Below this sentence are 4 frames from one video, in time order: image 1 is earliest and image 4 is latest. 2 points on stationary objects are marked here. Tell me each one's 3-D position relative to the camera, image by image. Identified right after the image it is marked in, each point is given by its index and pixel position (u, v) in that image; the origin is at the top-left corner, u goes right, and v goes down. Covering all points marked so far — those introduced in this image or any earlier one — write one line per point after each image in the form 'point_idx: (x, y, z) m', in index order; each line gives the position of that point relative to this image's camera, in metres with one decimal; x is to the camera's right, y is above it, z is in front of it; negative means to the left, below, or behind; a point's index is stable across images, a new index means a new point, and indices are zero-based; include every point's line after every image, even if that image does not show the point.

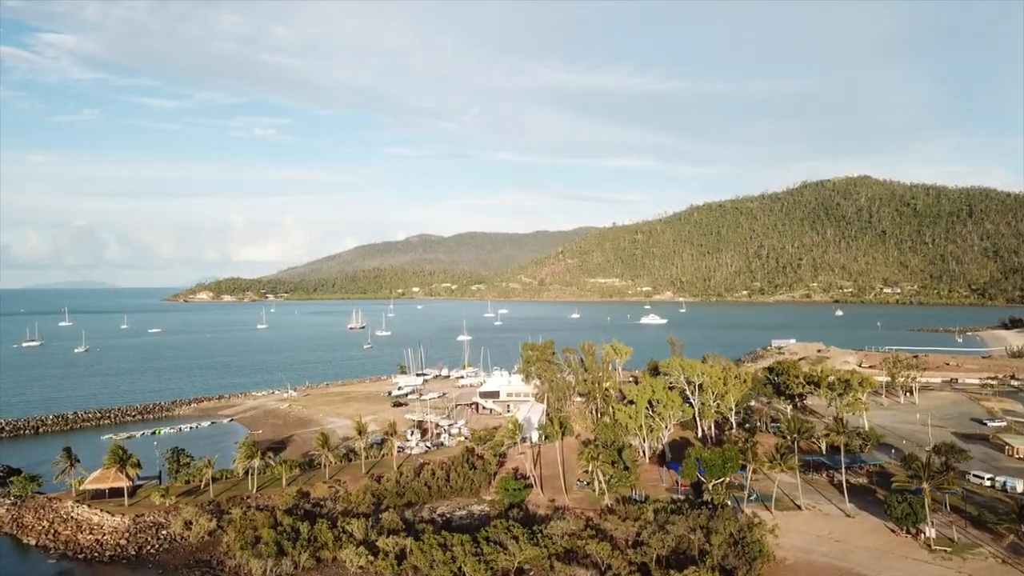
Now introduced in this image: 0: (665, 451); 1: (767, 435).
0: (+3.9, -4.2, +17.8) m
1: (+7.3, -4.2, +19.9) m
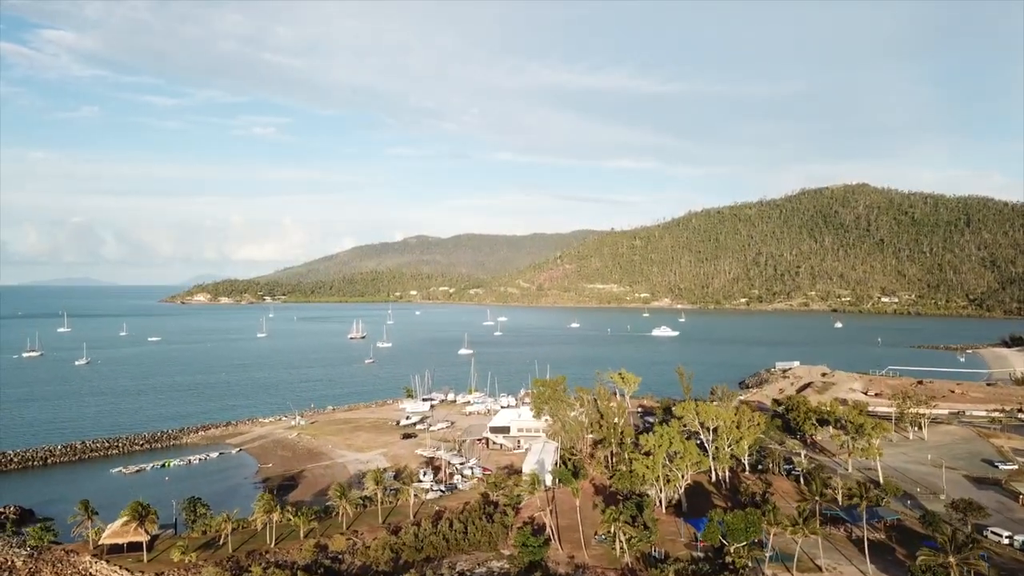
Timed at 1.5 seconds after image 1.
0: (+4.3, -5.4, +17.8) m
1: (+7.7, -5.5, +19.9) m
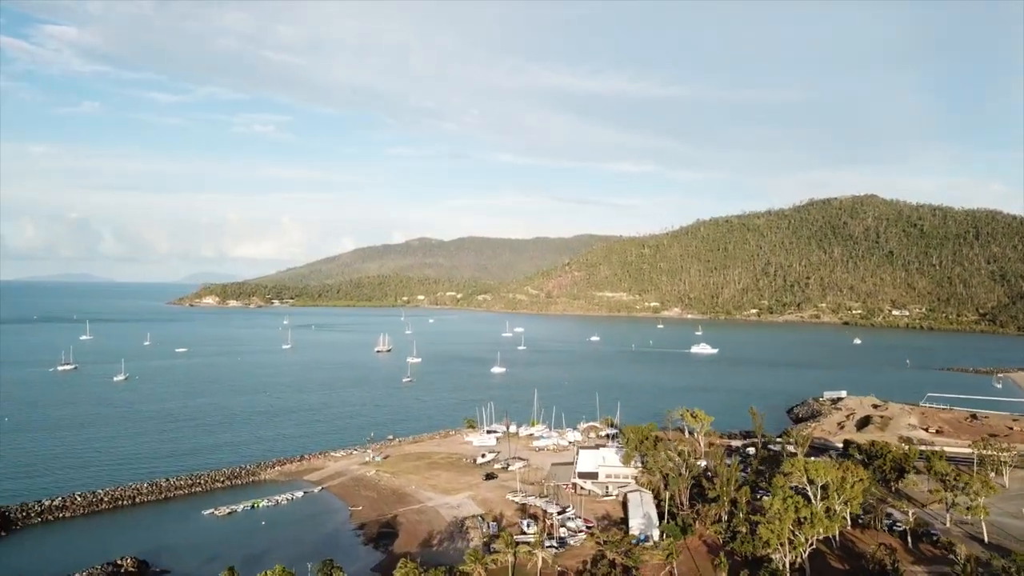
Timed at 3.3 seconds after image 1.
0: (+7.5, -7.1, +17.8) m
1: (+10.9, -7.2, +19.9) m
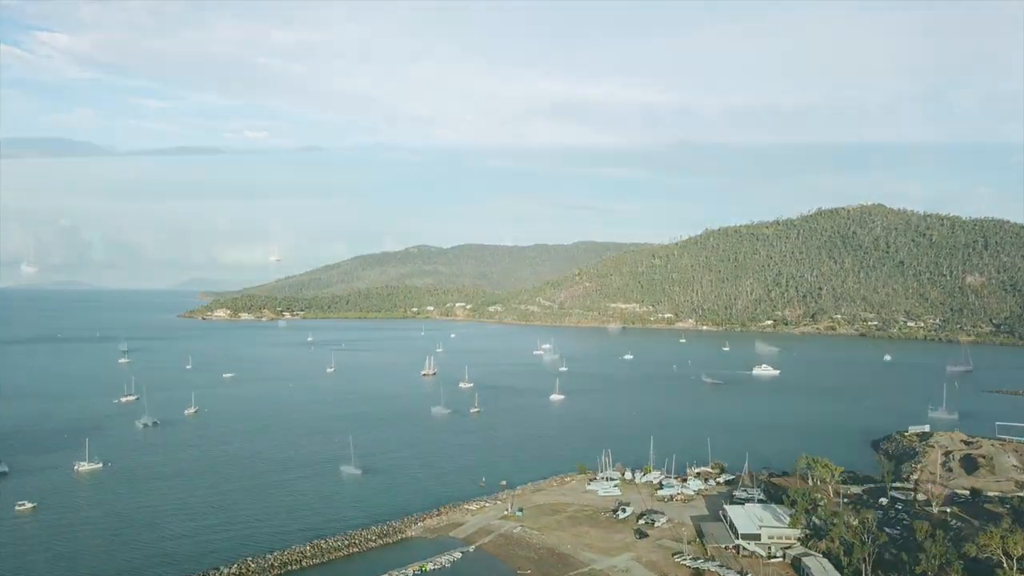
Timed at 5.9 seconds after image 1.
0: (+13.4, -9.3, +18.2) m
1: (+16.8, -9.4, +20.3) m
